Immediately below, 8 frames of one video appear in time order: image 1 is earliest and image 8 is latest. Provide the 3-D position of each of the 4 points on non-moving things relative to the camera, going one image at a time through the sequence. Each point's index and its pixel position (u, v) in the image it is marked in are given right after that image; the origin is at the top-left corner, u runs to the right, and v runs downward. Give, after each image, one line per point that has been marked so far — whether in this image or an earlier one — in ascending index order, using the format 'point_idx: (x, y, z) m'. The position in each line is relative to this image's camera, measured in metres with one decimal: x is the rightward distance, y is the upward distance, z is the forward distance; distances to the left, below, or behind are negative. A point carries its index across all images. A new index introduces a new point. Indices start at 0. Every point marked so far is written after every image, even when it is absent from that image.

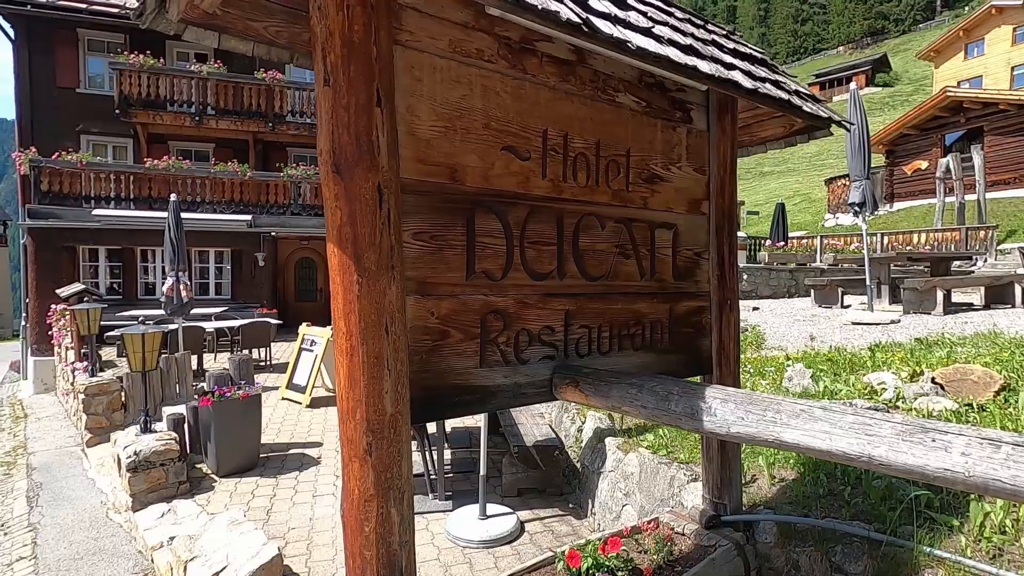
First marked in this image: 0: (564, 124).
0: (+0.2, +0.8, +2.5) m
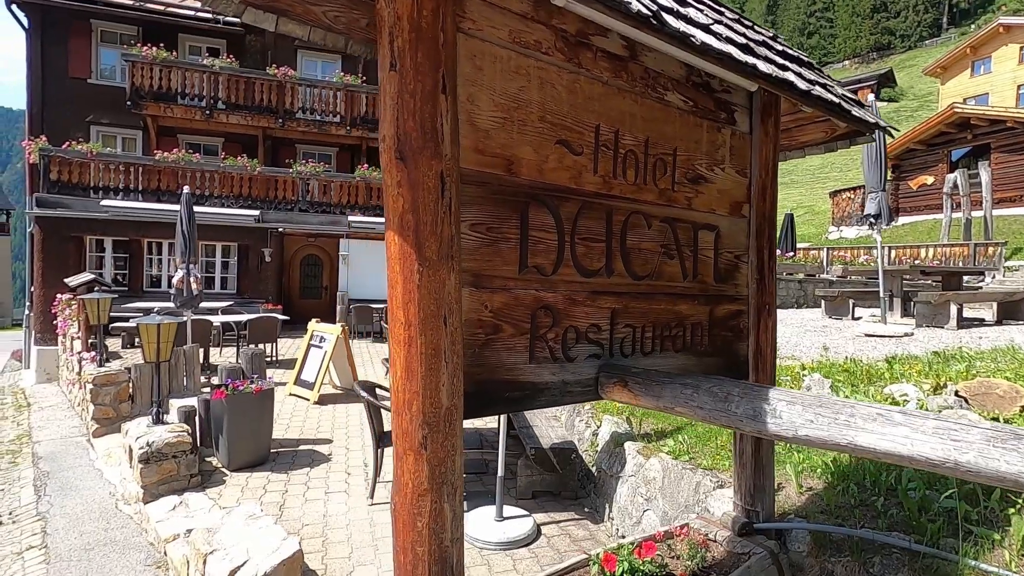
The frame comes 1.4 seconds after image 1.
0: (+0.5, +0.8, +2.4) m
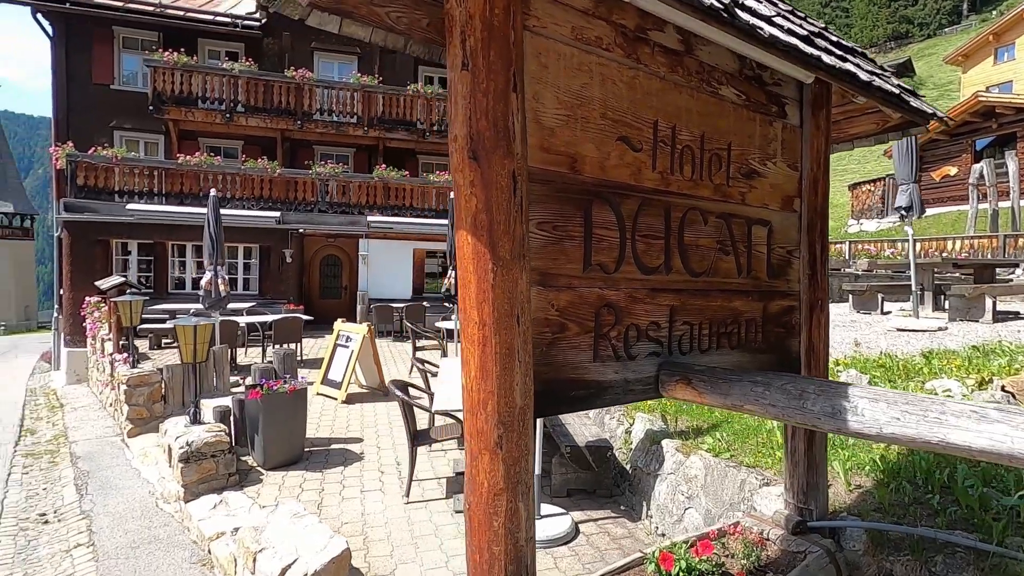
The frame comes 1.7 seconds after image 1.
0: (+0.7, +0.8, +2.4) m
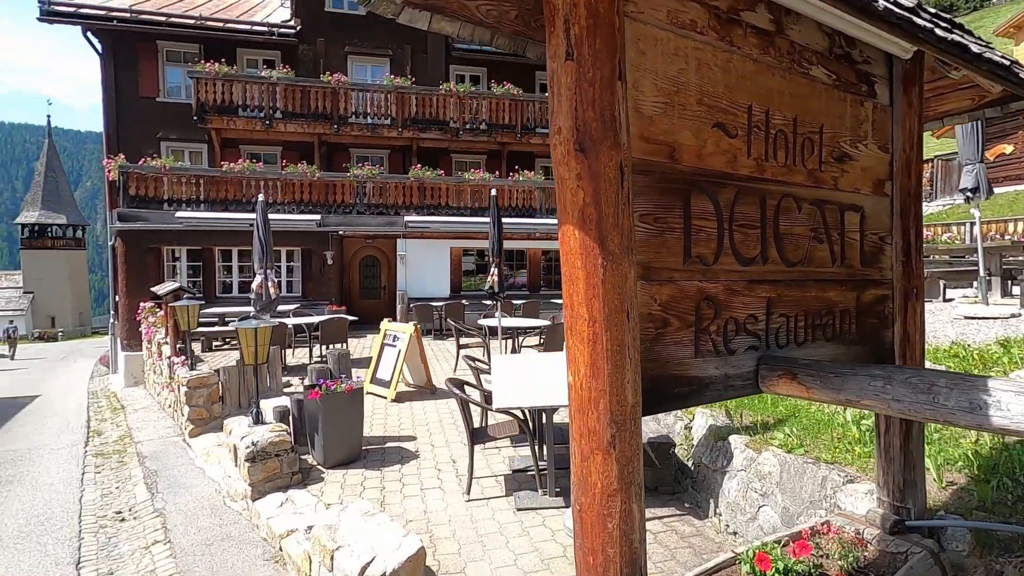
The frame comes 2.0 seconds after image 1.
0: (+1.1, +0.8, +2.3) m
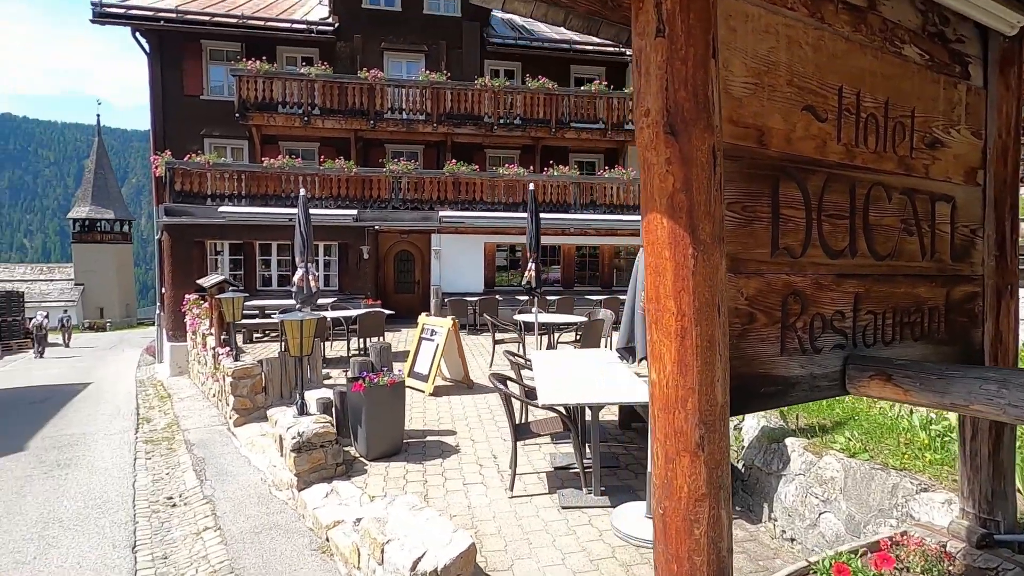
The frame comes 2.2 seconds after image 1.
0: (+1.4, +0.8, +2.2) m
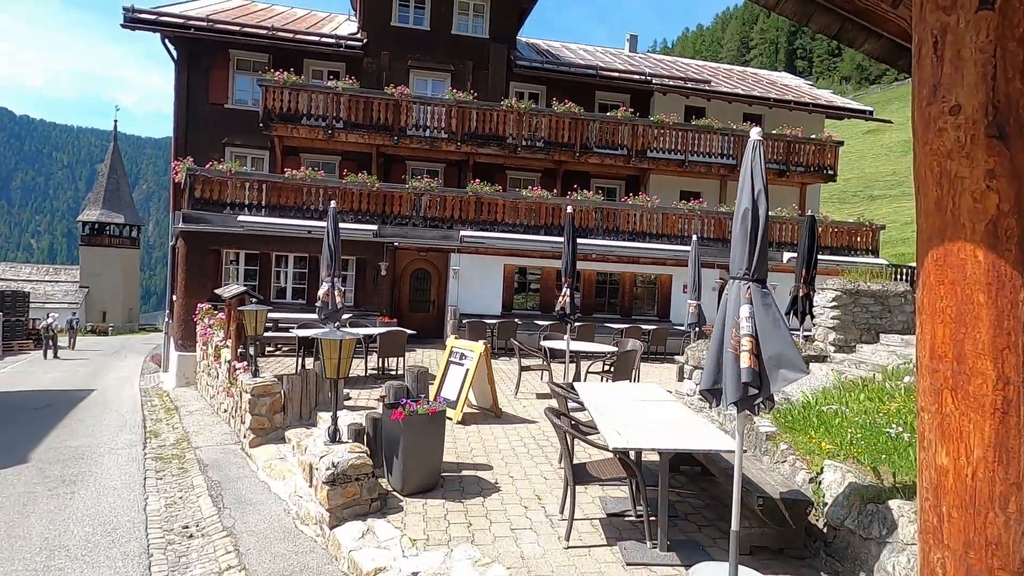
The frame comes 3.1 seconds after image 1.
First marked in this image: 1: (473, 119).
0: (+2.0, +0.7, +1.8) m
1: (-1.4, +6.3, +19.9) m
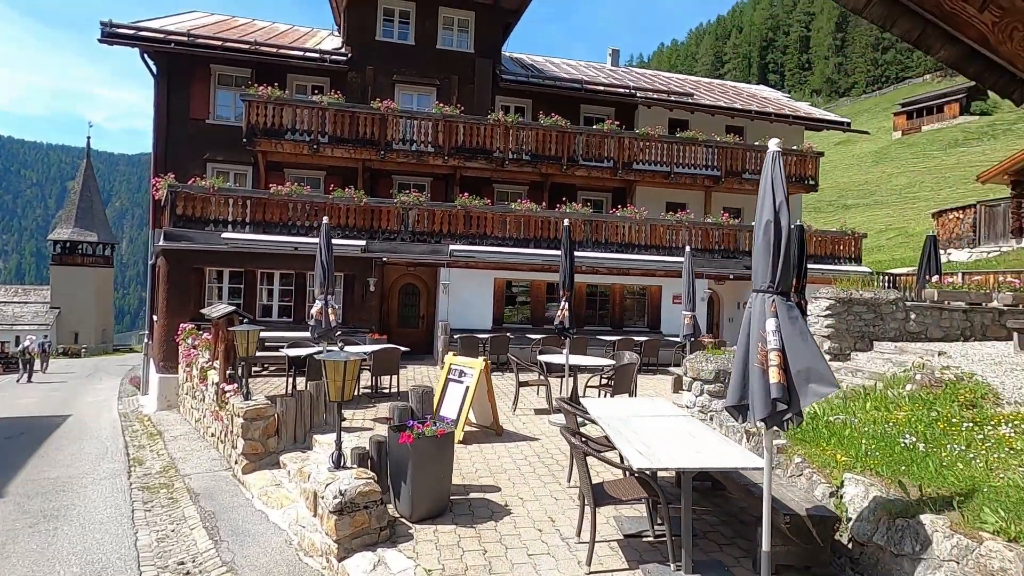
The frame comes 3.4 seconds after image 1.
0: (+2.3, +0.6, +1.7) m
1: (-1.9, +5.7, +19.8) m
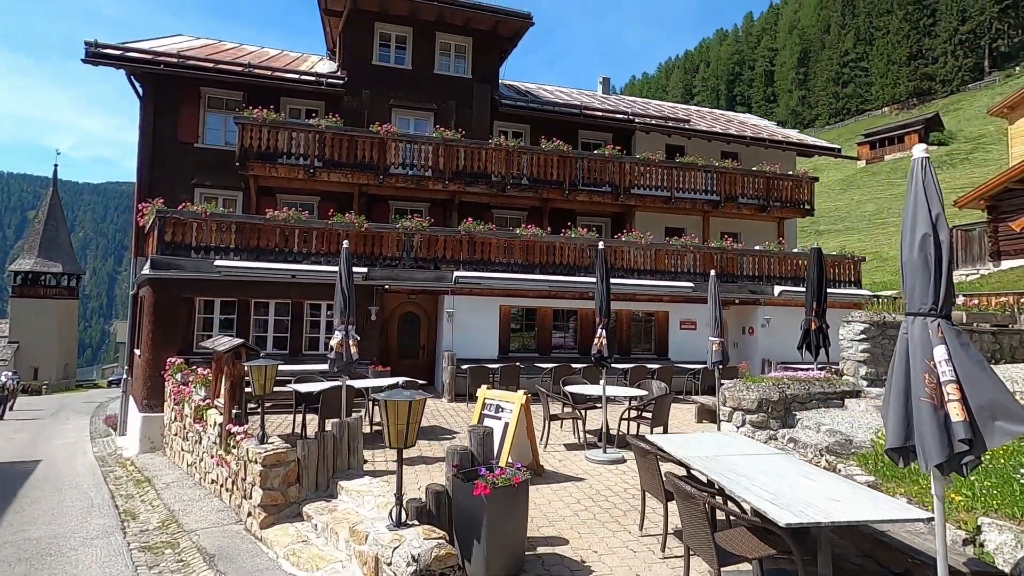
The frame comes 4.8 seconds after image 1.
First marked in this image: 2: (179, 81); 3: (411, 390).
0: (+3.2, +0.6, +1.3) m
1: (-1.8, +4.7, +19.4) m
2: (-11.3, +7.1, +18.3) m
3: (-1.2, -1.1, +5.6) m
